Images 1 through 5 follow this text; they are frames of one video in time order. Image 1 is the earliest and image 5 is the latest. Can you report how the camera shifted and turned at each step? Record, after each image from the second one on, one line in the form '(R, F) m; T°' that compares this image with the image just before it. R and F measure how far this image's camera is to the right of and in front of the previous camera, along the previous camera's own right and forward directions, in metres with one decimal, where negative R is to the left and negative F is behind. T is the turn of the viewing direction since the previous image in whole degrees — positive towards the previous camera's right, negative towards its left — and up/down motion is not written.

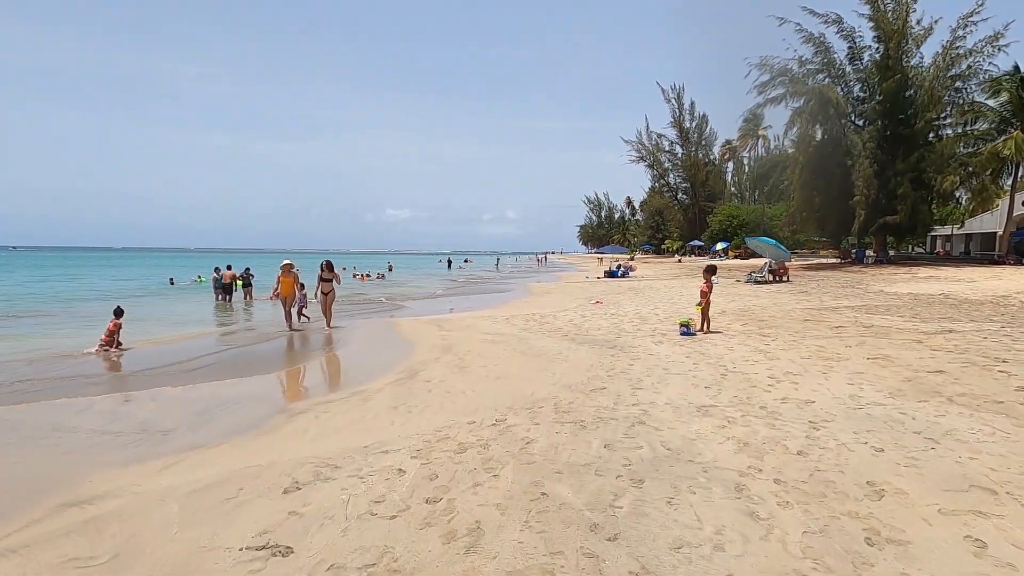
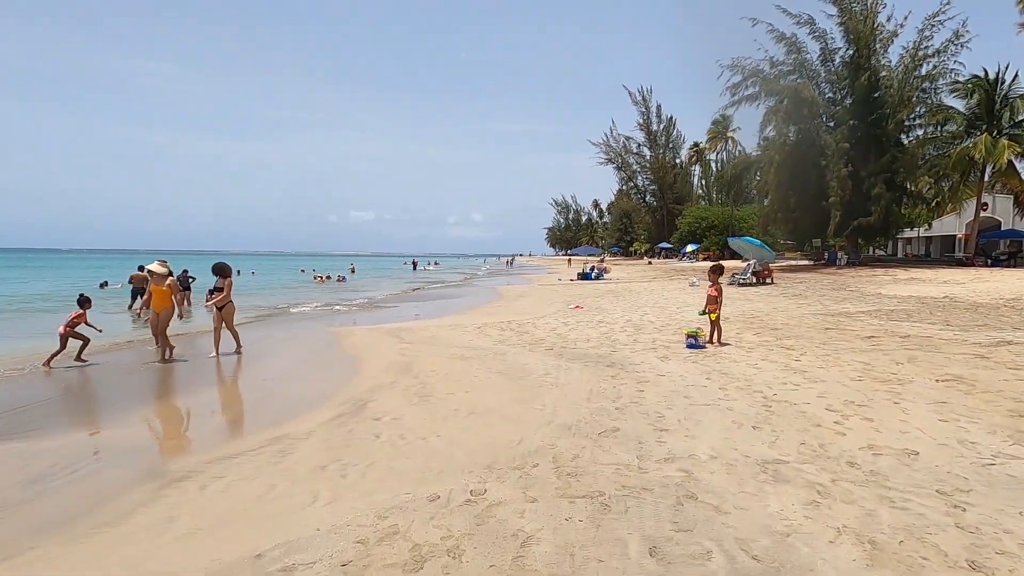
(-0.1, +1.9) m; +3°
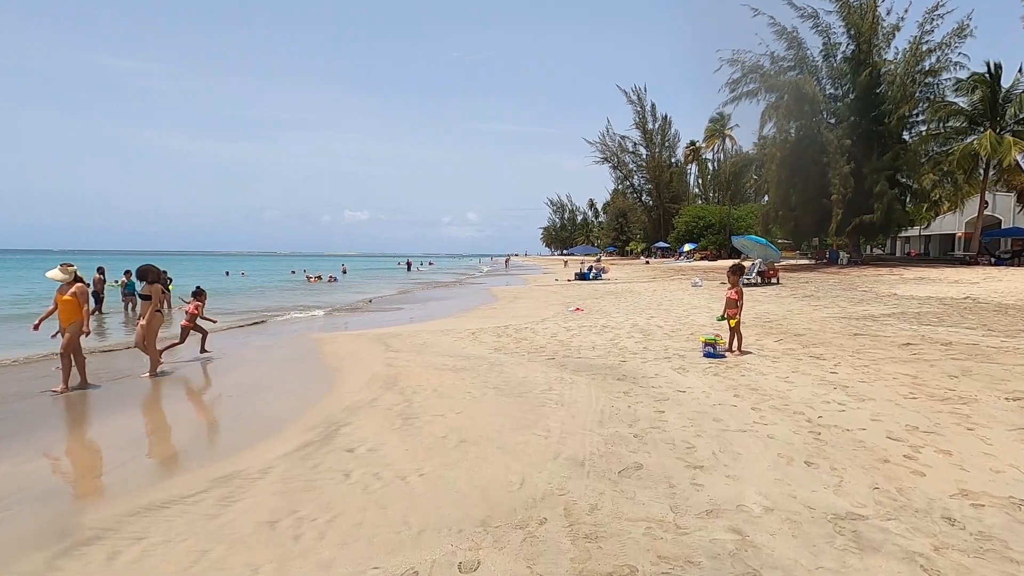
(0.0, +1.0) m; +1°
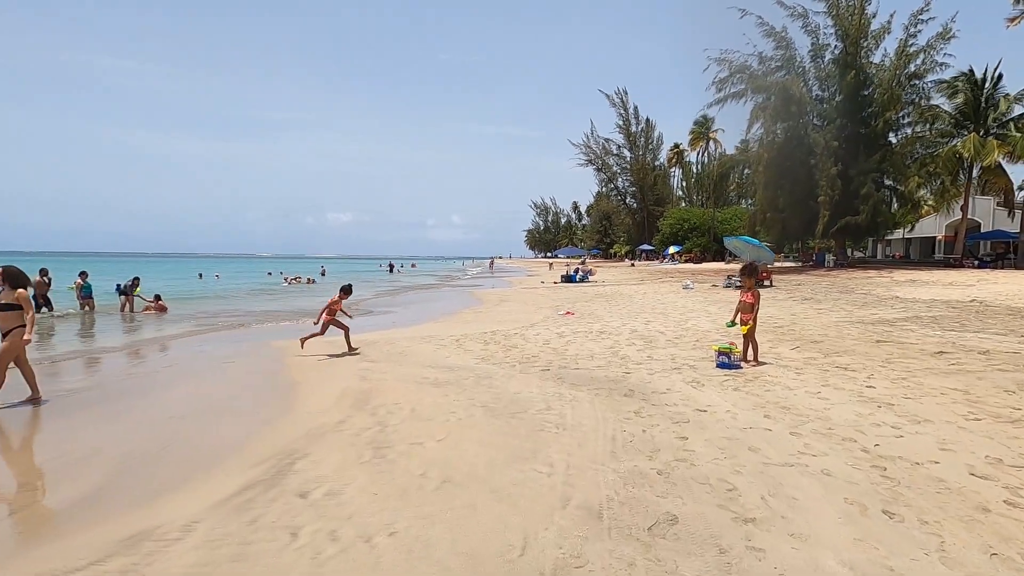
(-0.1, +1.0) m; +2°
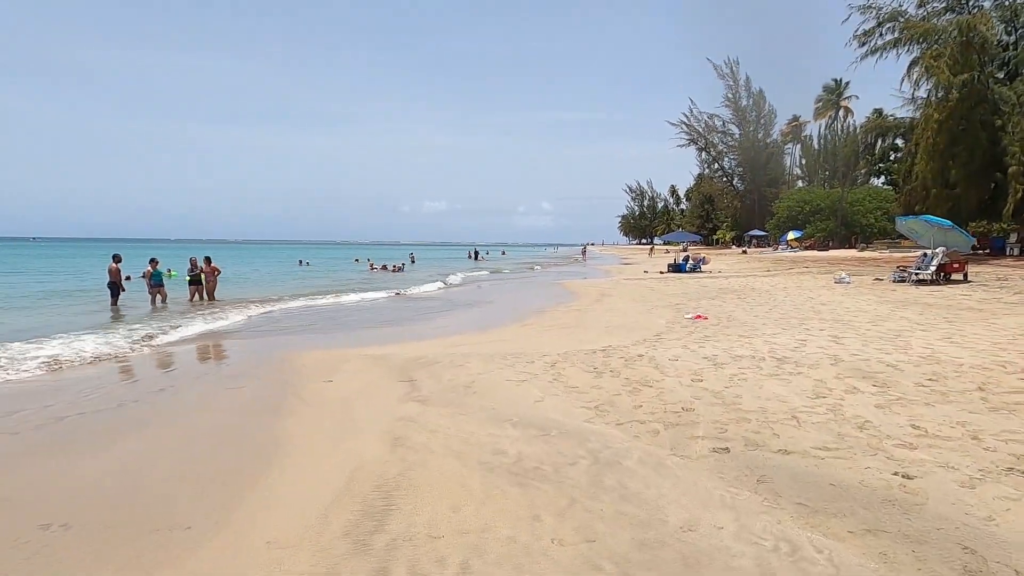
(-0.4, +3.4) m; -10°
